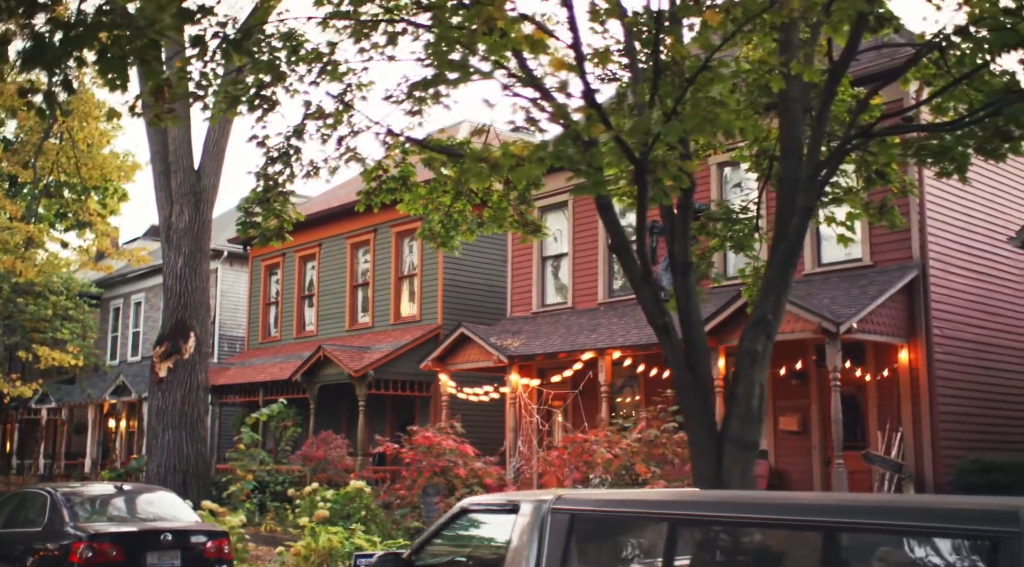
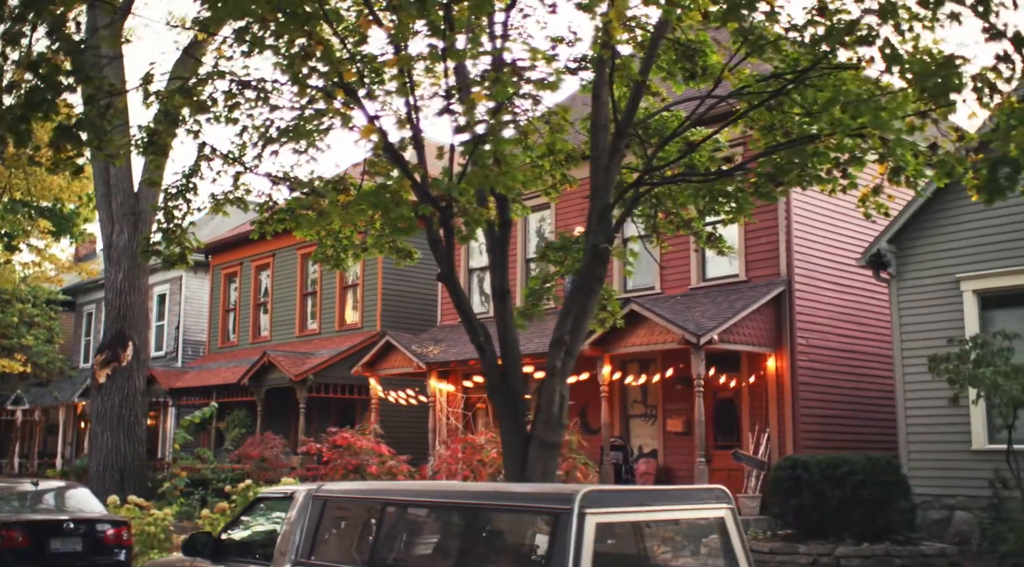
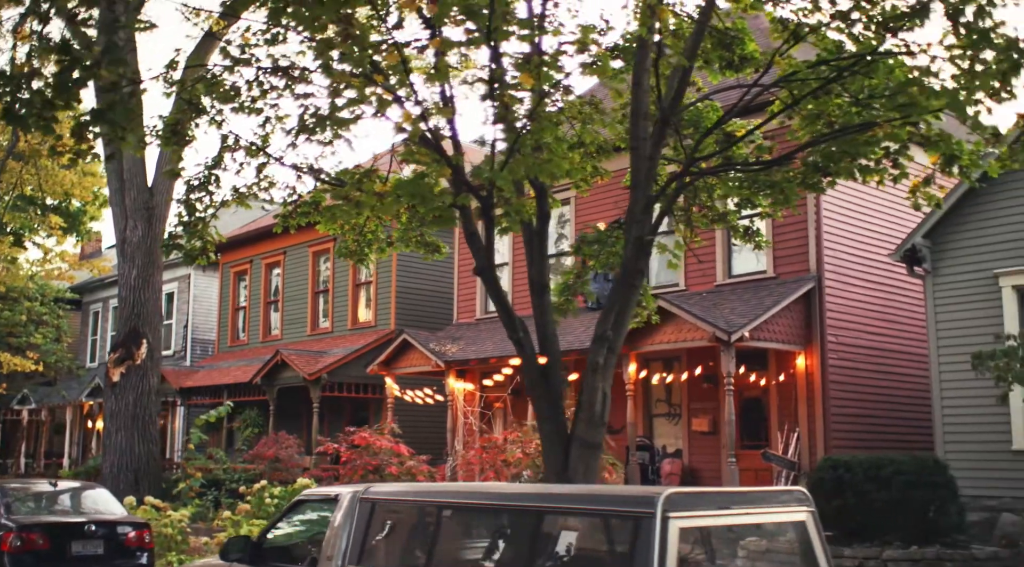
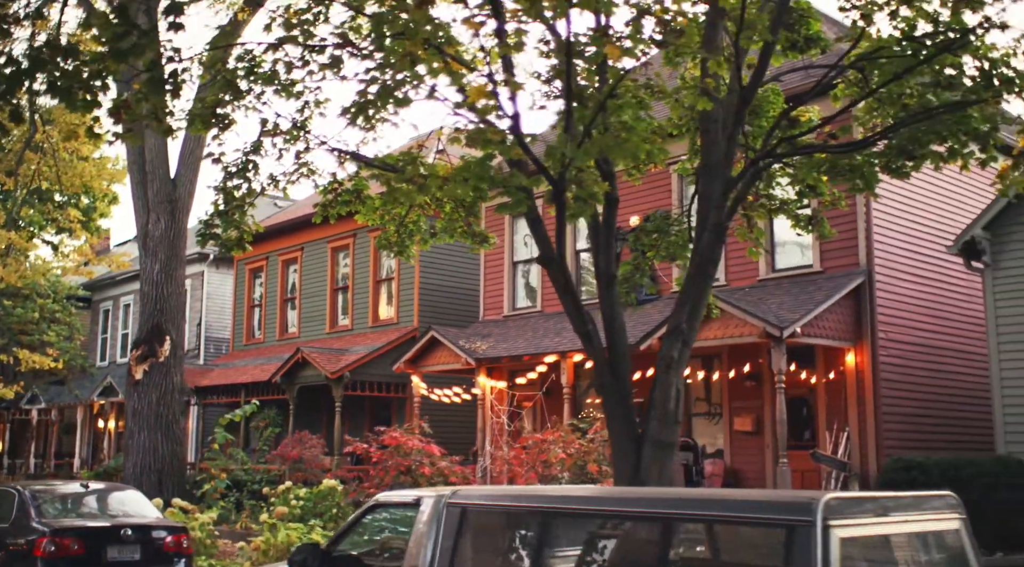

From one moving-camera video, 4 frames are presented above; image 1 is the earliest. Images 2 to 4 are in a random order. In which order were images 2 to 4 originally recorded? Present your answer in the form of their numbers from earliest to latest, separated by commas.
4, 3, 2
